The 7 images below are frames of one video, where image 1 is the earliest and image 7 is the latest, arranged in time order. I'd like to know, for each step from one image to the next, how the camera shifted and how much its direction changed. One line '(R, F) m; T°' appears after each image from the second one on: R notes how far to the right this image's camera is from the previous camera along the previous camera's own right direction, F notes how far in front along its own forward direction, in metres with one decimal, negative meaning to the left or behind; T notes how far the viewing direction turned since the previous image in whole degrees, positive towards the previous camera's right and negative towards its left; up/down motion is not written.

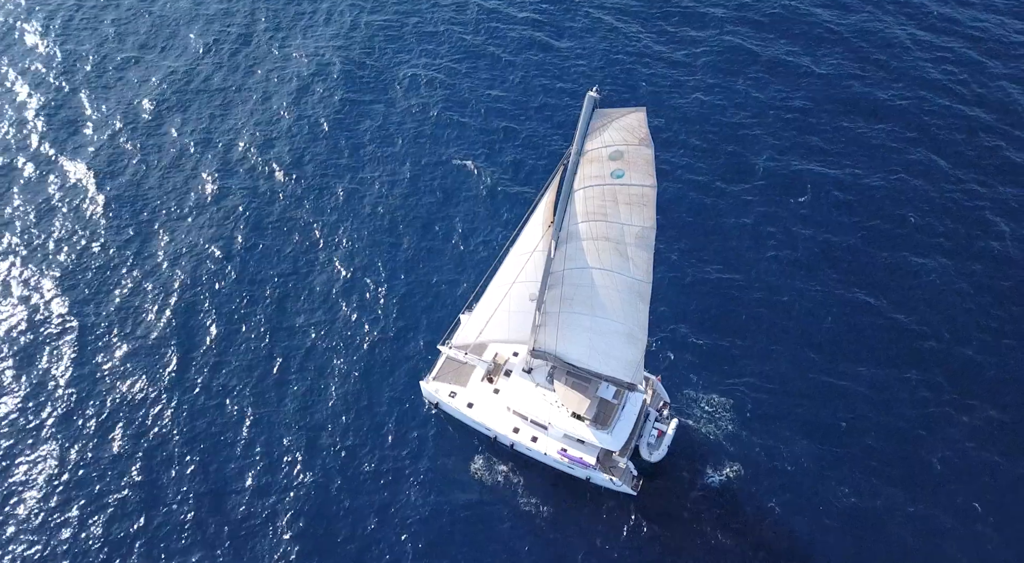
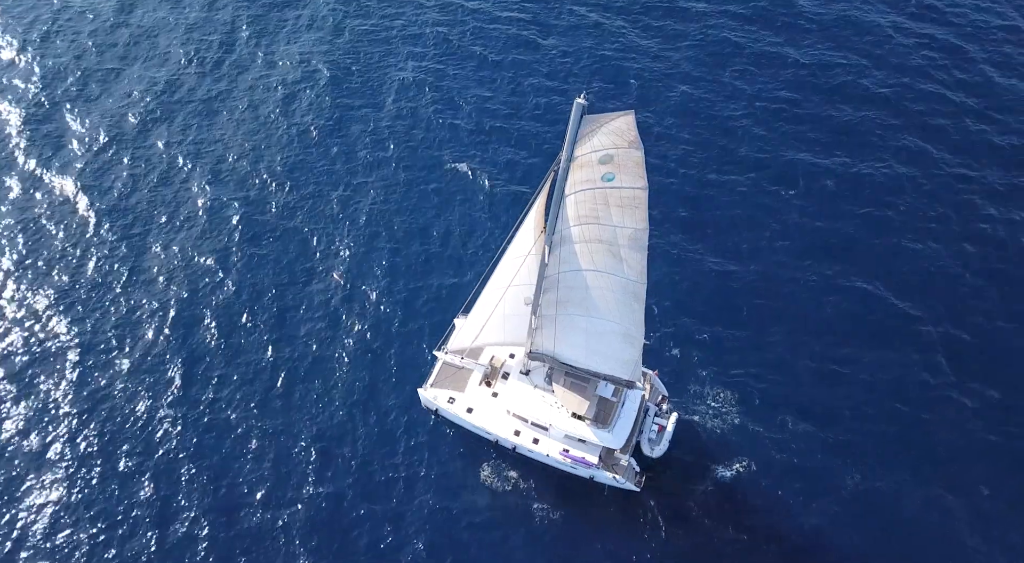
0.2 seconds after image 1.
(+23.0, +5.5) m; -19°
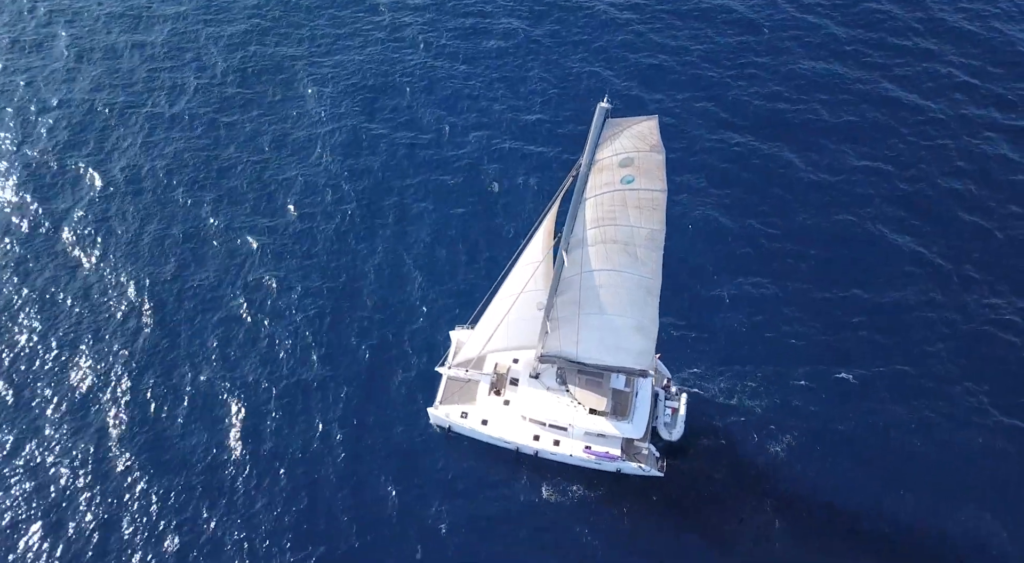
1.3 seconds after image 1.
(-3.9, +2.2) m; +4°
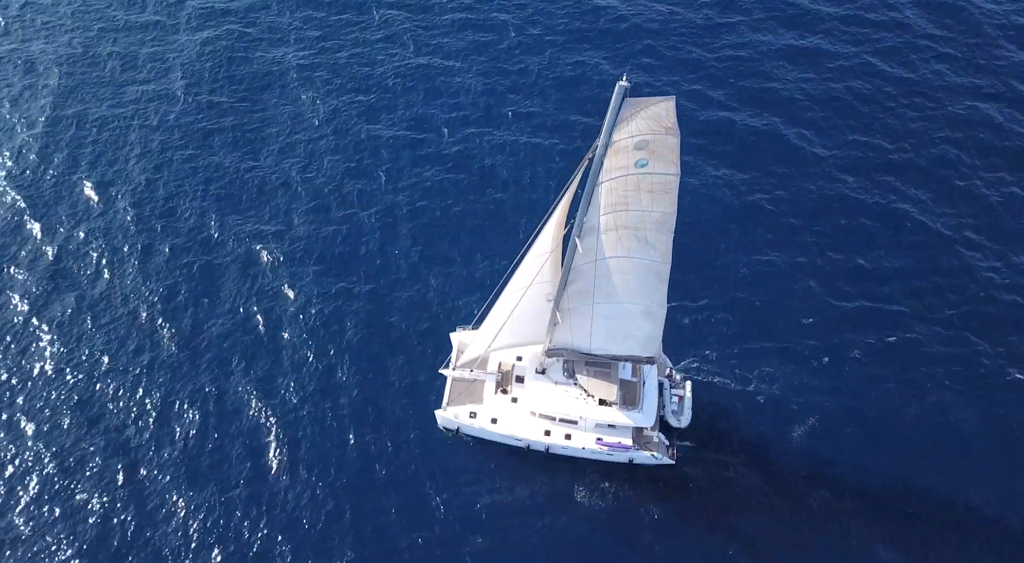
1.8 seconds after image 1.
(-2.2, +0.5) m; +2°
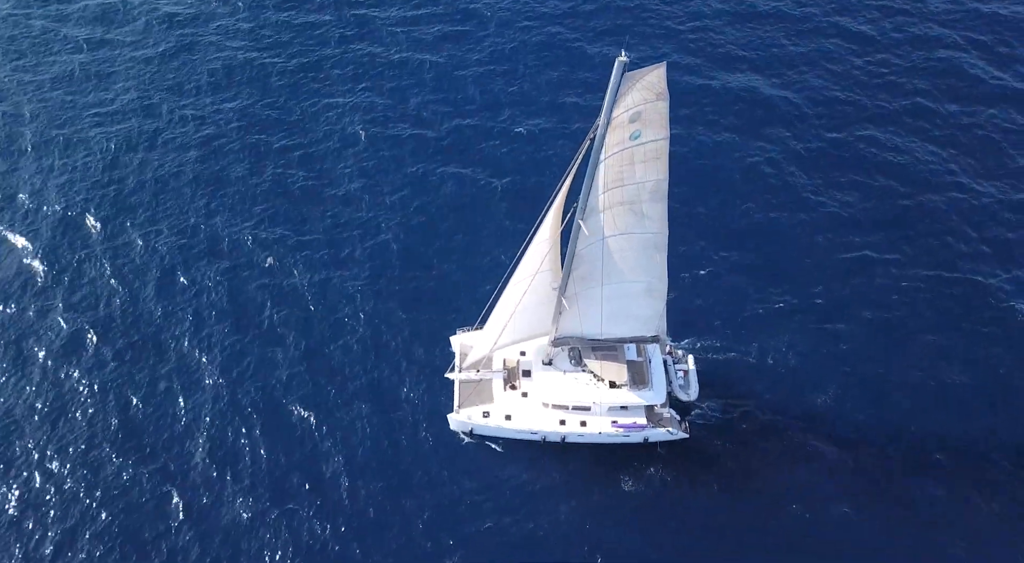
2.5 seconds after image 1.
(-2.2, -0.2) m; +2°
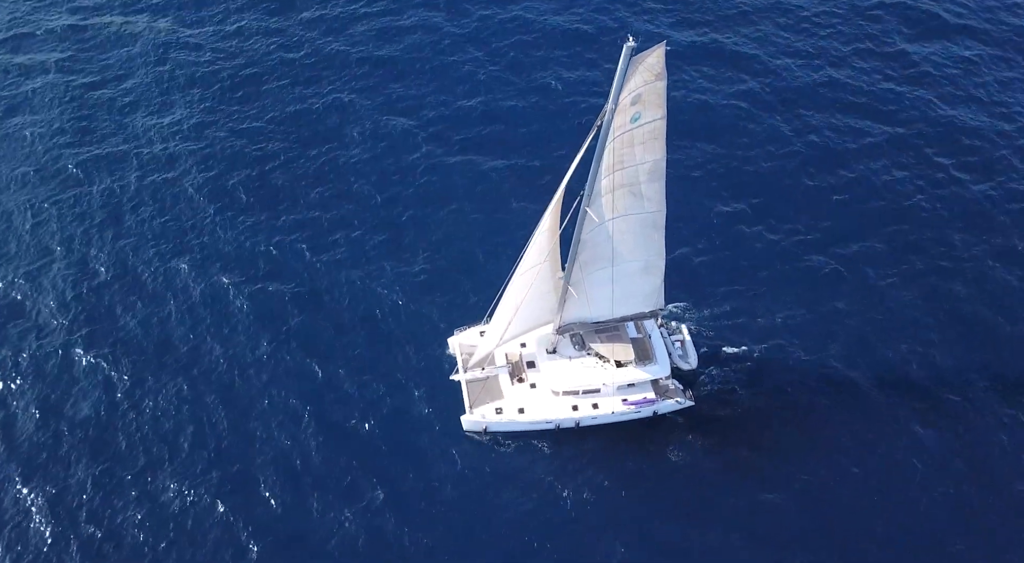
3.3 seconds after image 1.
(-3.3, -0.1) m; +3°
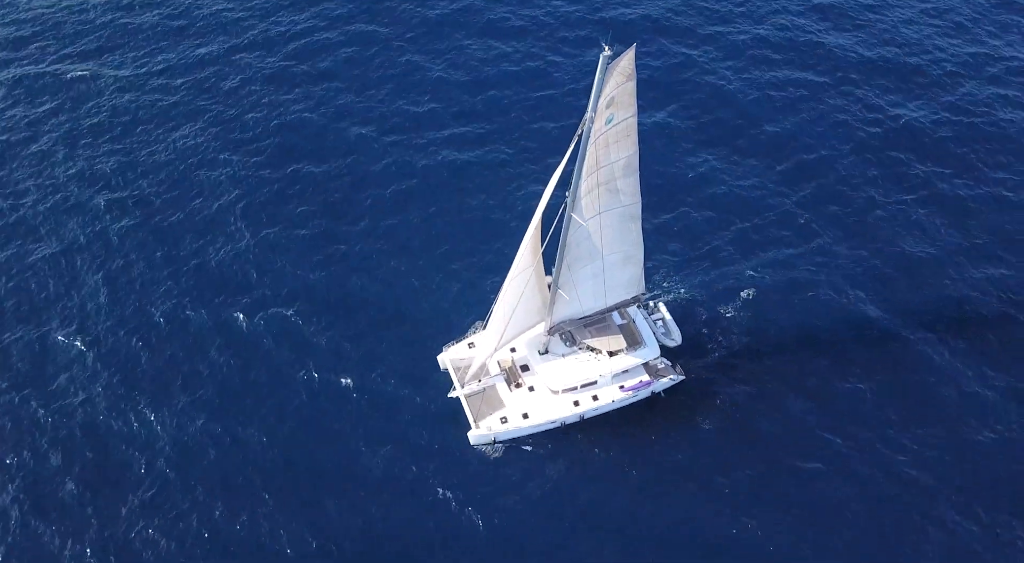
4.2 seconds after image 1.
(-1.1, -2.1) m; +2°
